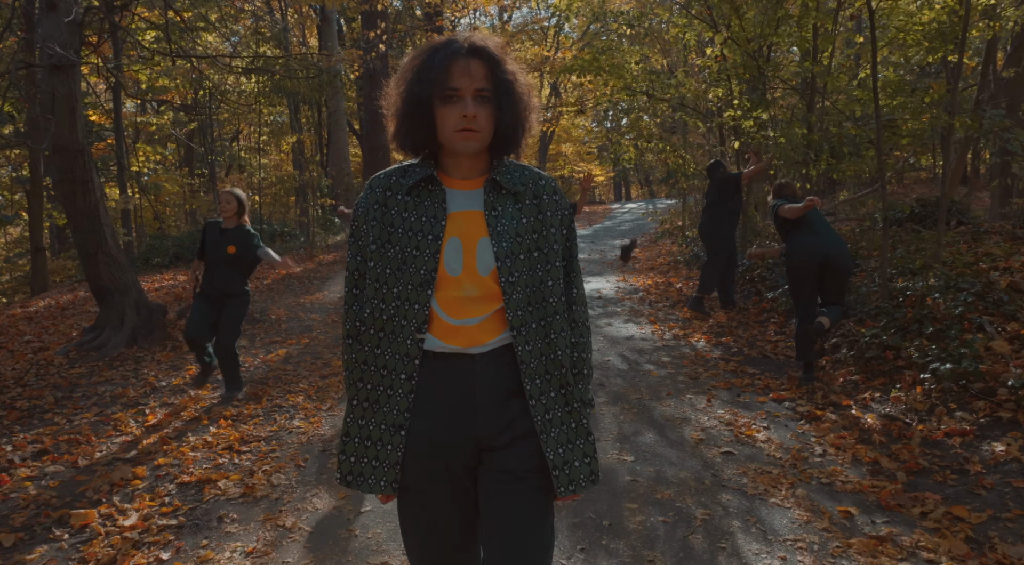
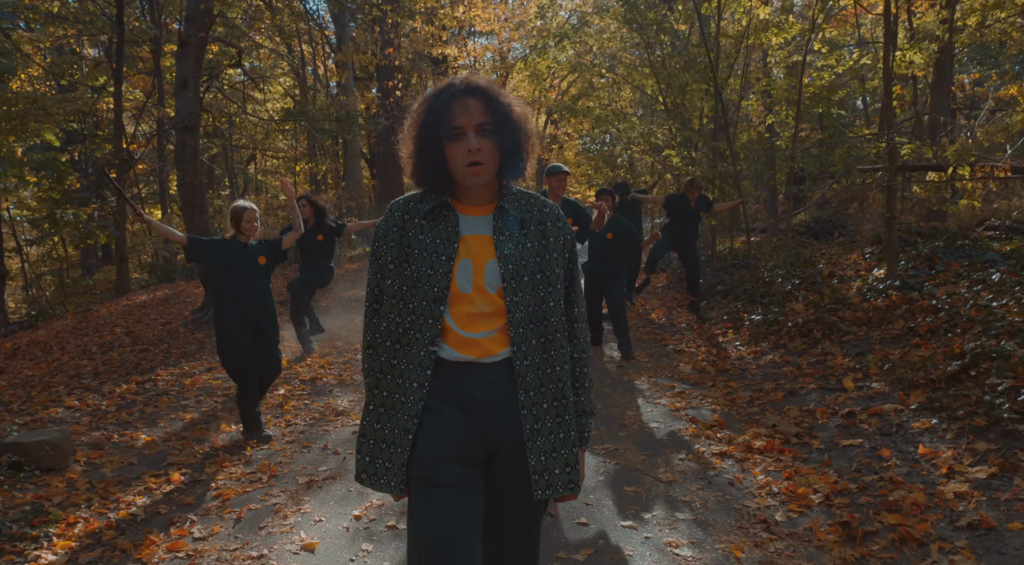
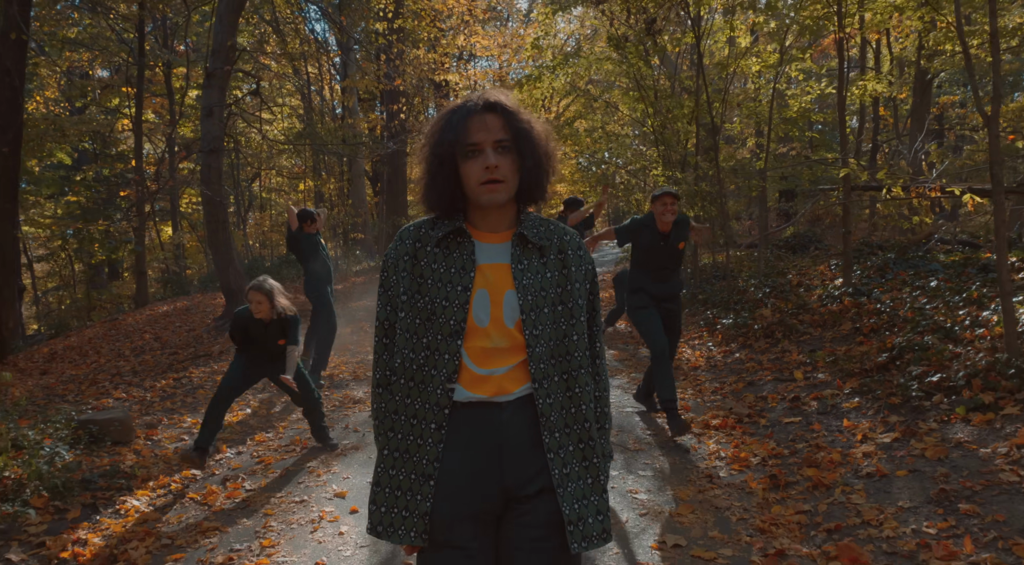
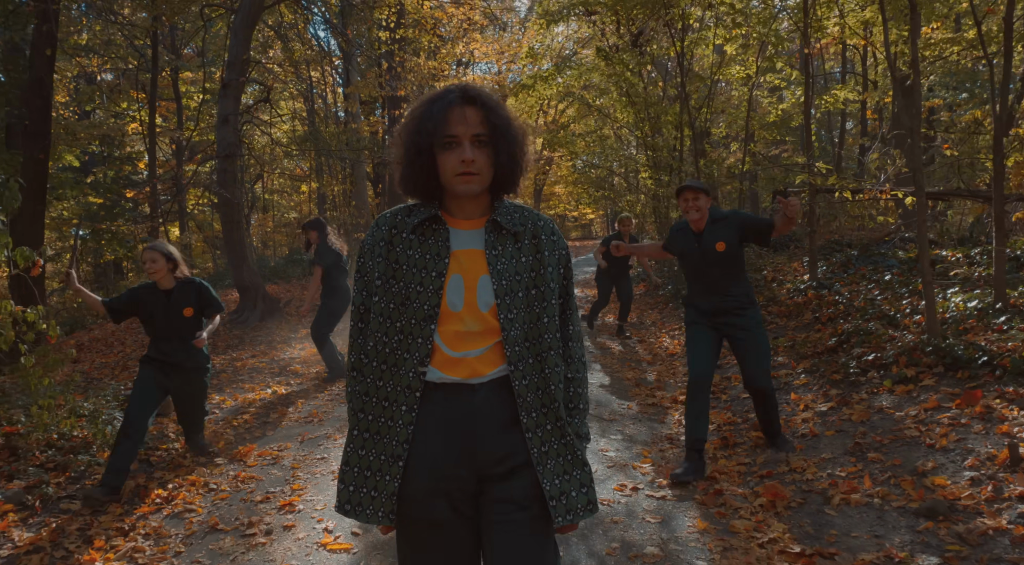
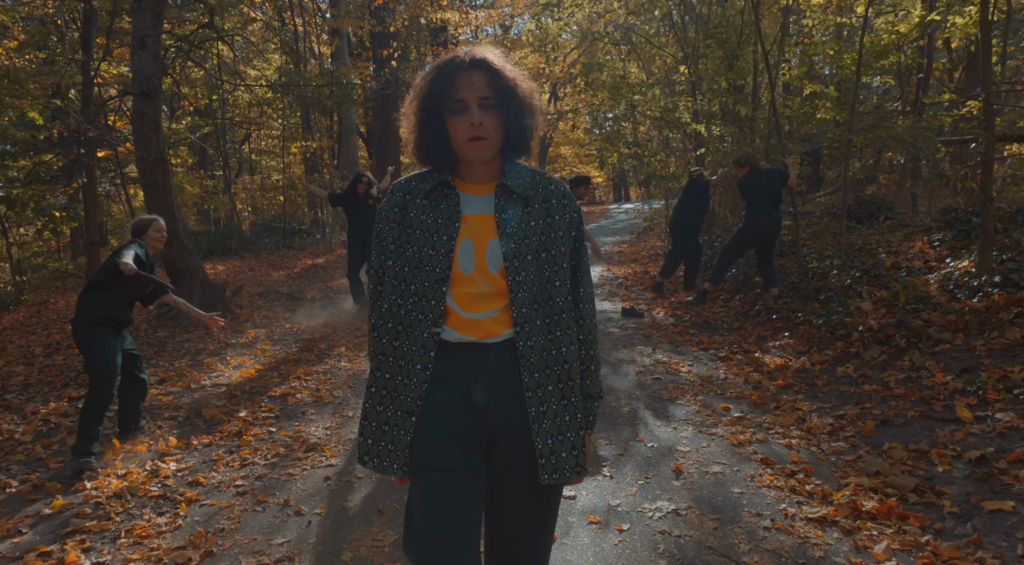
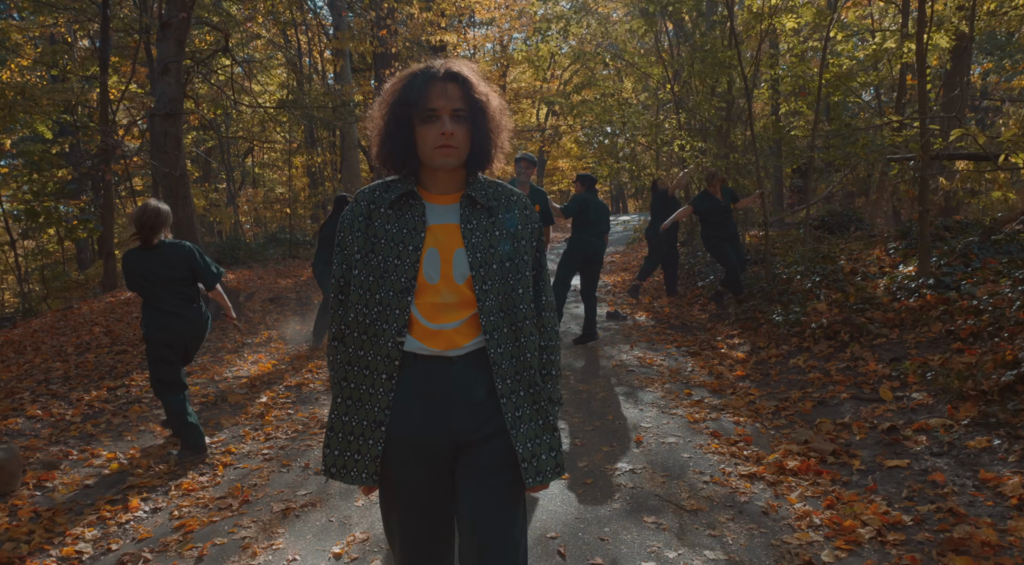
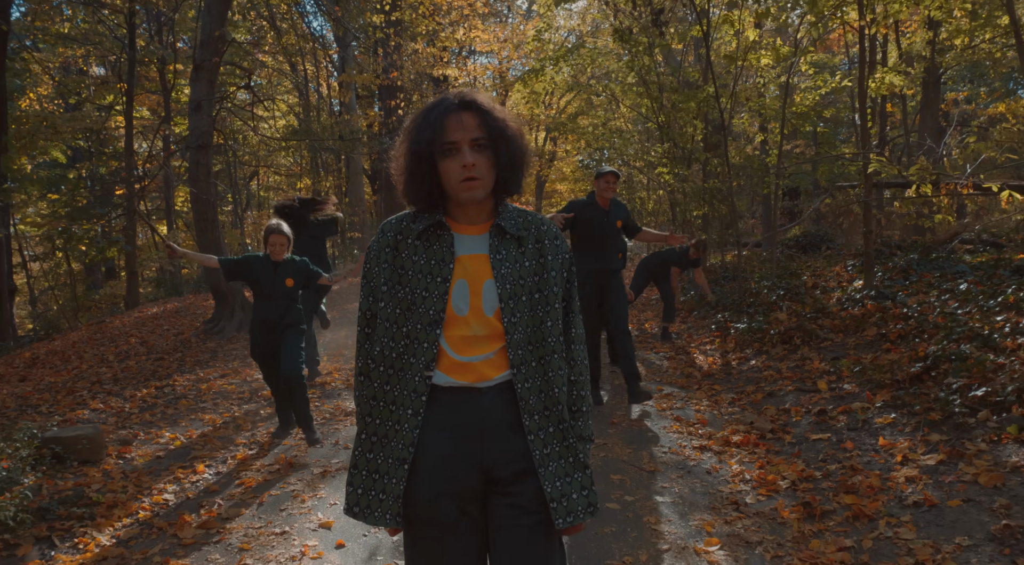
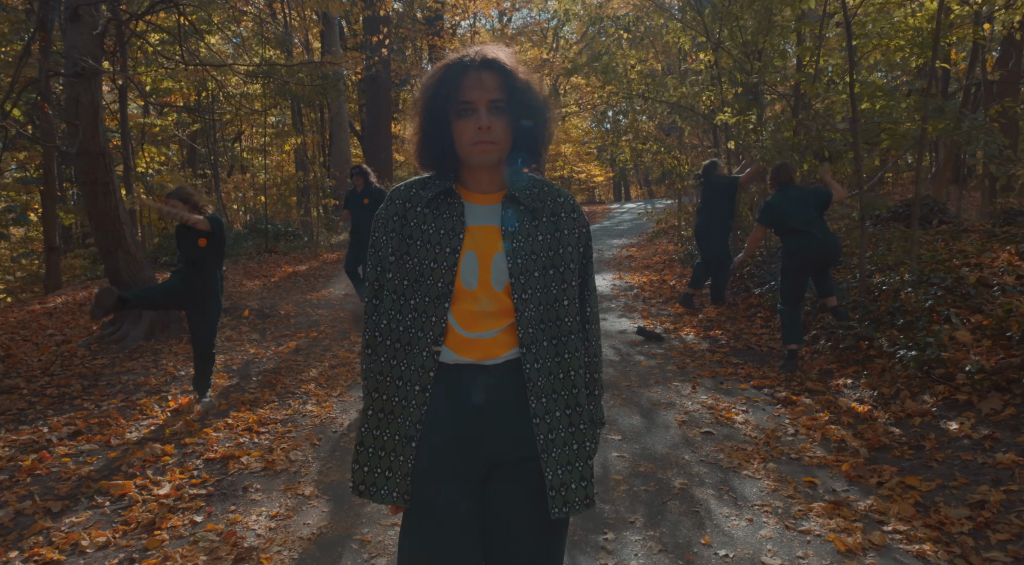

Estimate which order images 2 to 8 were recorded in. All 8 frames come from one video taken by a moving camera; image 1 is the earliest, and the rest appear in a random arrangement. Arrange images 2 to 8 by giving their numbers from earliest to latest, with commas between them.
8, 5, 6, 2, 7, 3, 4
